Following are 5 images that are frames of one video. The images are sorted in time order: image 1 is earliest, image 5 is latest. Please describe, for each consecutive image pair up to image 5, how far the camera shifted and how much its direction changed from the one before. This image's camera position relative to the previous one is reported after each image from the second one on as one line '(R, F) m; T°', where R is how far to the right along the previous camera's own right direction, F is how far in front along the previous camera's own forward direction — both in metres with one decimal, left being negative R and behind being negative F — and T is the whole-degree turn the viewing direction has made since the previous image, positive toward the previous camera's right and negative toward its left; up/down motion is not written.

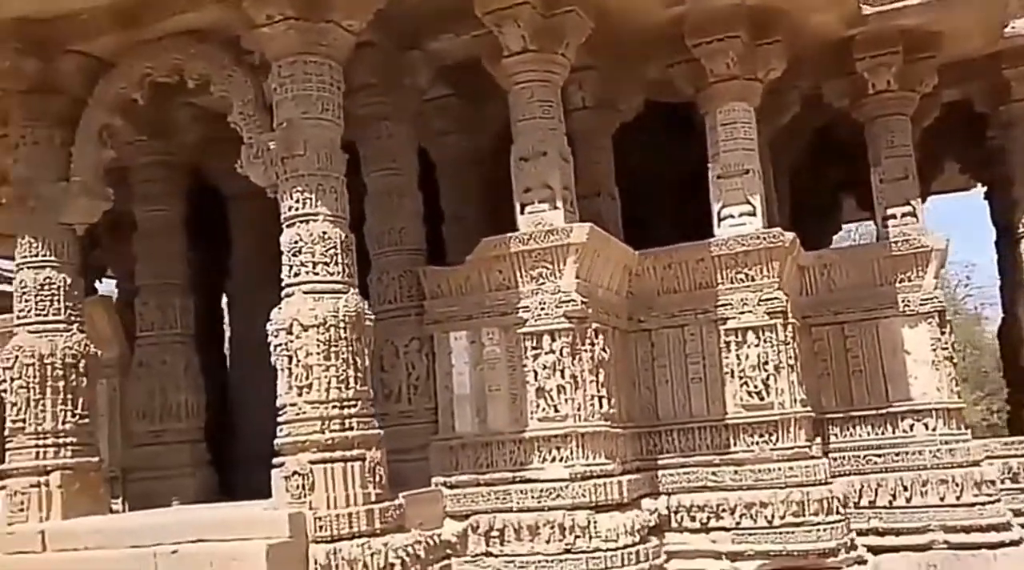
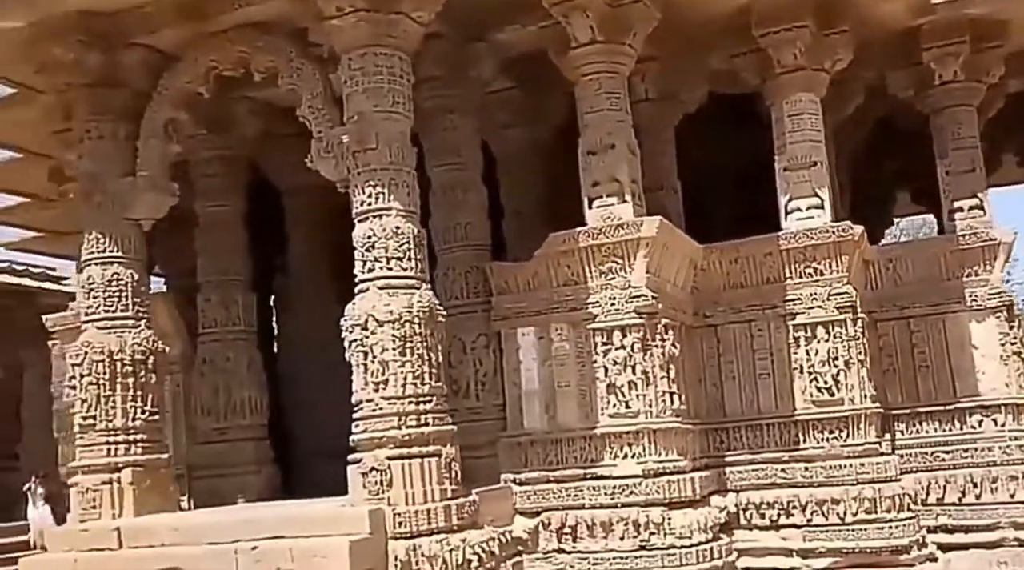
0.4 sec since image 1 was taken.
(-0.3, +0.1) m; -1°
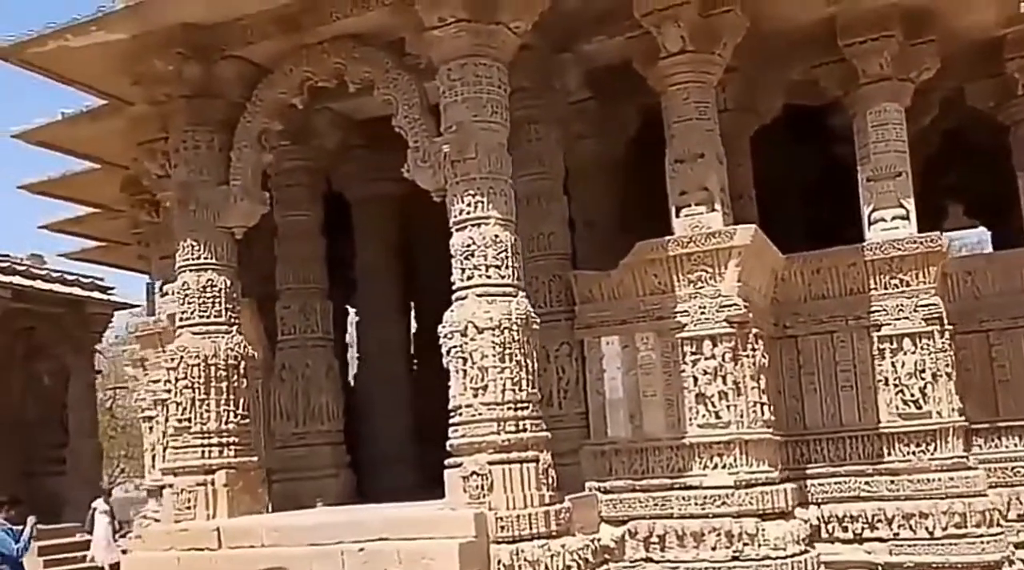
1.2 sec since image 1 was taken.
(-0.4, 0.0) m; -1°
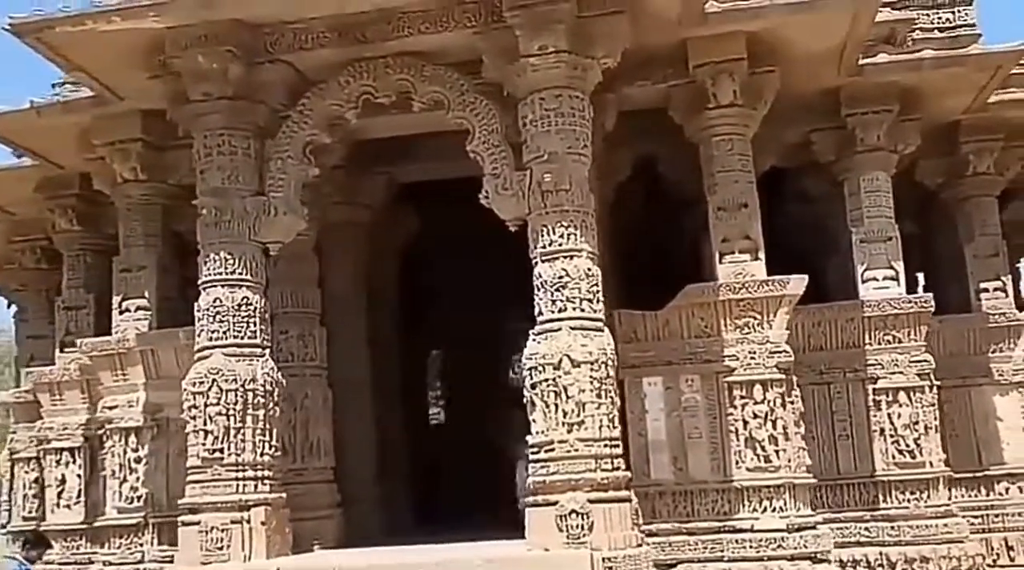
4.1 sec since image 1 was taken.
(-1.8, +0.4) m; +13°
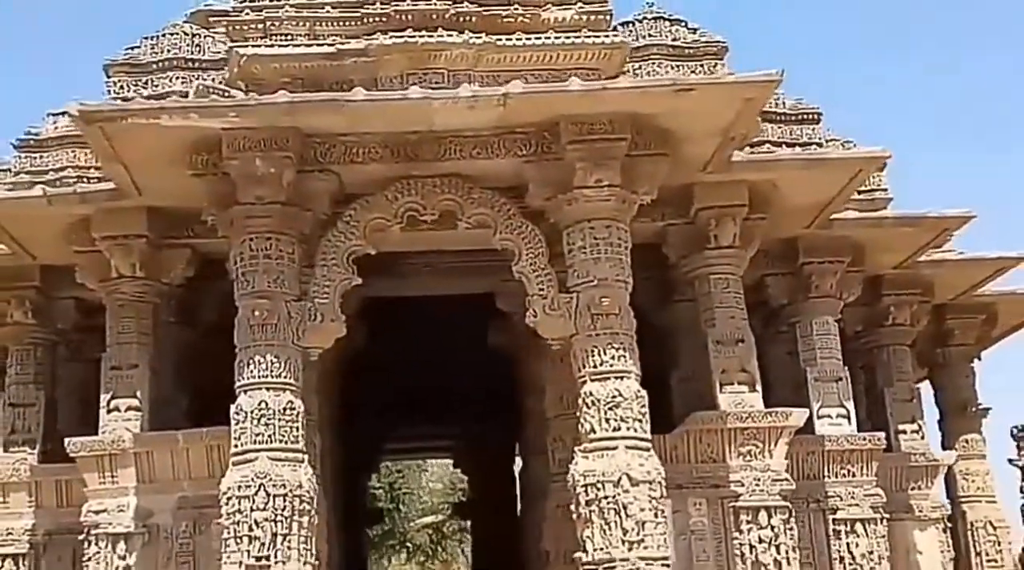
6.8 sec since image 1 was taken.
(-1.5, -0.1) m; +11°
